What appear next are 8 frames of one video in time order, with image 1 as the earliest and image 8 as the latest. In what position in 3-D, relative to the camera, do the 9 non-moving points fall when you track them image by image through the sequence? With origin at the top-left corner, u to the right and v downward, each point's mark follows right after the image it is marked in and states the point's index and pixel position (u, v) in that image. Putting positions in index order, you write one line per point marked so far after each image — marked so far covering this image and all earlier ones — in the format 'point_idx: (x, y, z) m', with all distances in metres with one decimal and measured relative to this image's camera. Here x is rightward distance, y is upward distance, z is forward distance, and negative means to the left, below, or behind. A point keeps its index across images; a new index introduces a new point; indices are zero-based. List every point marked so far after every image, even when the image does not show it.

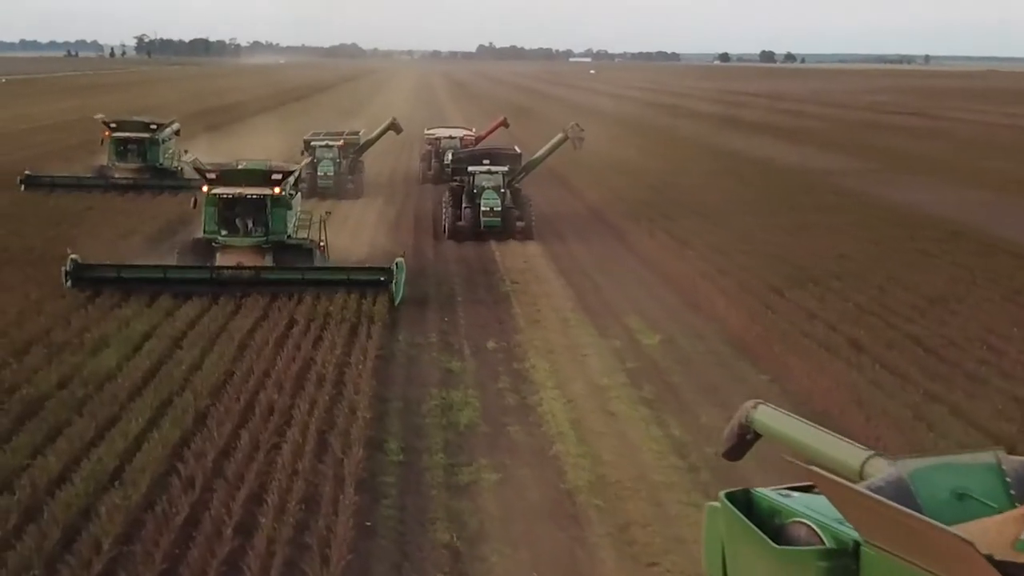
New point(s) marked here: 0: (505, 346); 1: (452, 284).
0: (-0.1, -0.5, +13.2) m
1: (-0.6, 0.0, +16.9) m
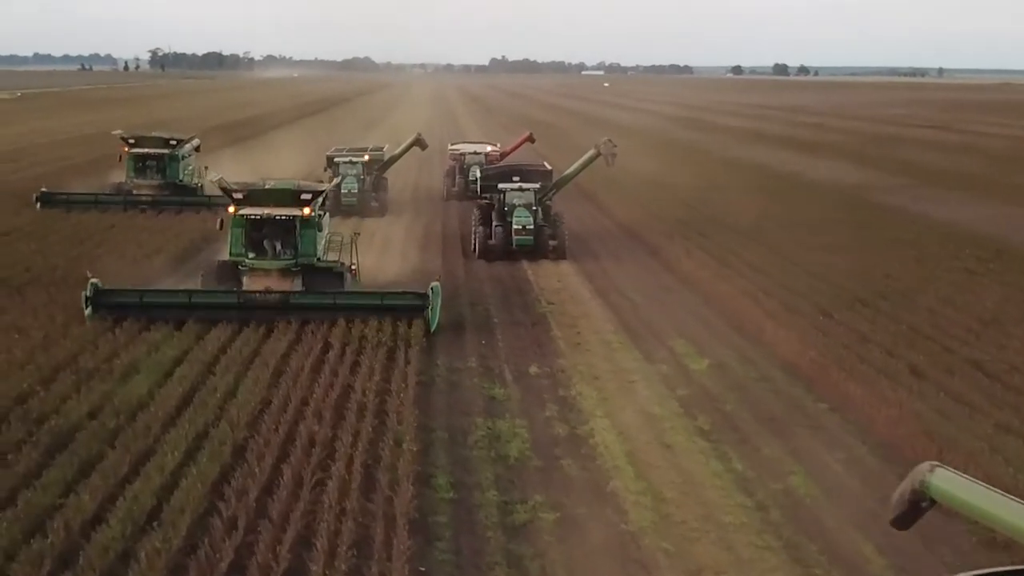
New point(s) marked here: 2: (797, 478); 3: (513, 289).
0: (+0.3, -0.7, +12.7) m
1: (-0.2, -0.2, +16.4) m
2: (+1.7, -1.1, +9.4) m
3: (0.0, 0.0, +17.6) m
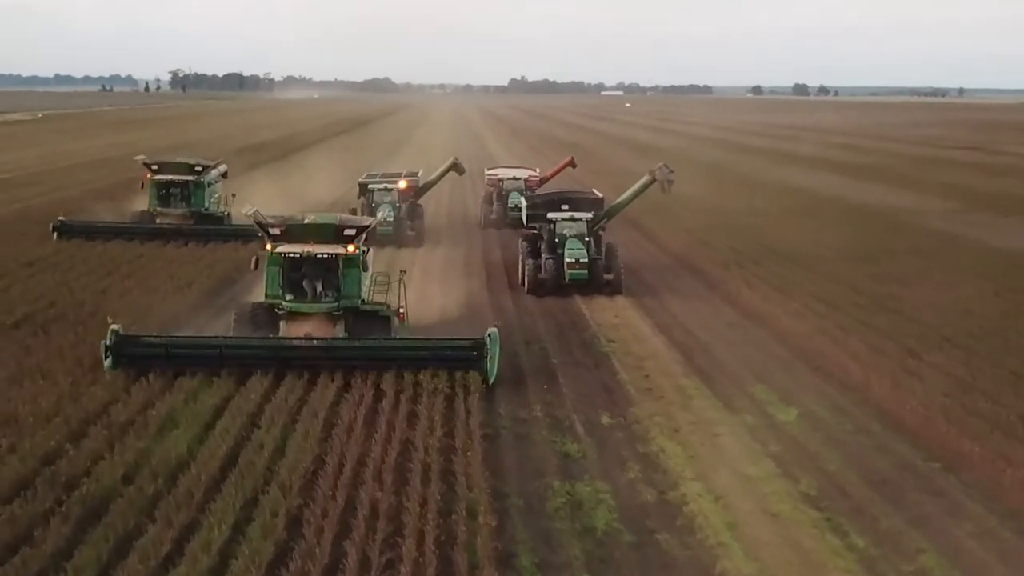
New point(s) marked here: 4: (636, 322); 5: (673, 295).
0: (+0.8, -1.0, +11.6) m
1: (+0.3, -0.5, +15.3) m
2: (+2.1, -1.4, +8.3) m
3: (+0.6, -0.4, +16.5) m
4: (+1.3, -0.4, +16.5) m
5: (+1.8, -0.1, +18.0) m
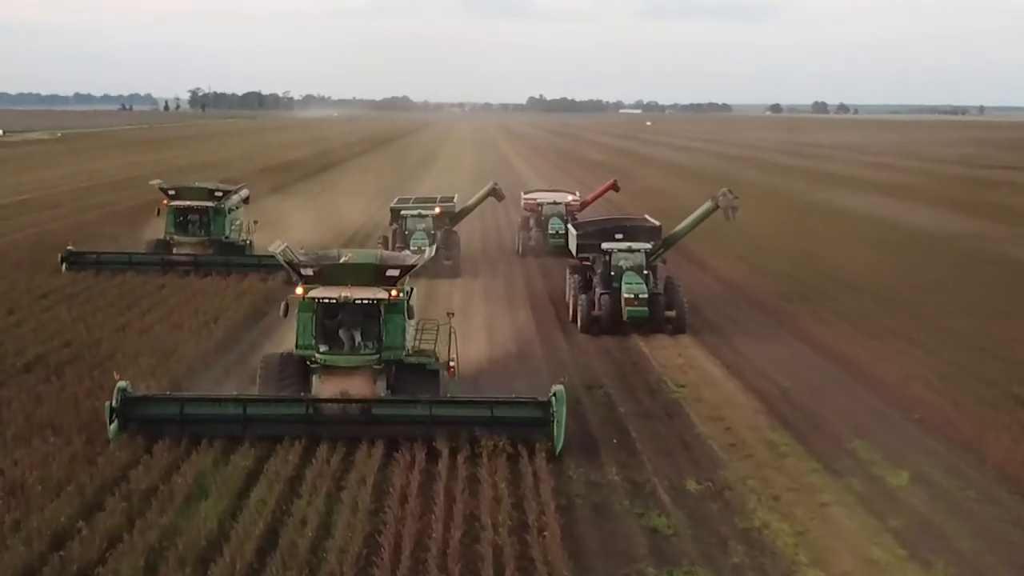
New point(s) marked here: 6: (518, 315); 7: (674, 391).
0: (+1.3, -1.3, +10.2) m
1: (+0.8, -0.9, +13.9) m
2: (+2.6, -1.6, +6.8) m
3: (+1.1, -0.8, +15.1) m
4: (+1.8, -0.7, +15.1) m
5: (+2.4, -0.5, +16.6) m
6: (+0.1, -0.3, +18.6) m
7: (+1.4, -0.9, +13.9) m
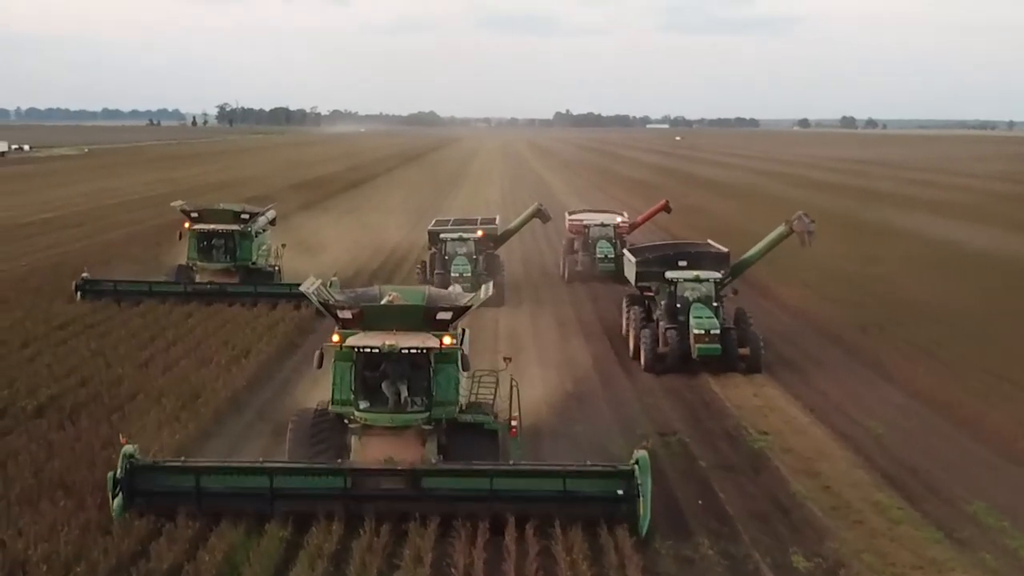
0: (+1.7, -1.5, +8.7) m
1: (+1.3, -1.2, +12.5) m
2: (+3.0, -1.9, +5.4) m
3: (+1.7, -1.0, +13.7) m
4: (+2.3, -1.0, +13.6) m
5: (+2.9, -0.8, +15.2) m
6: (+0.7, -0.7, +17.2) m
7: (+1.9, -1.2, +12.5) m
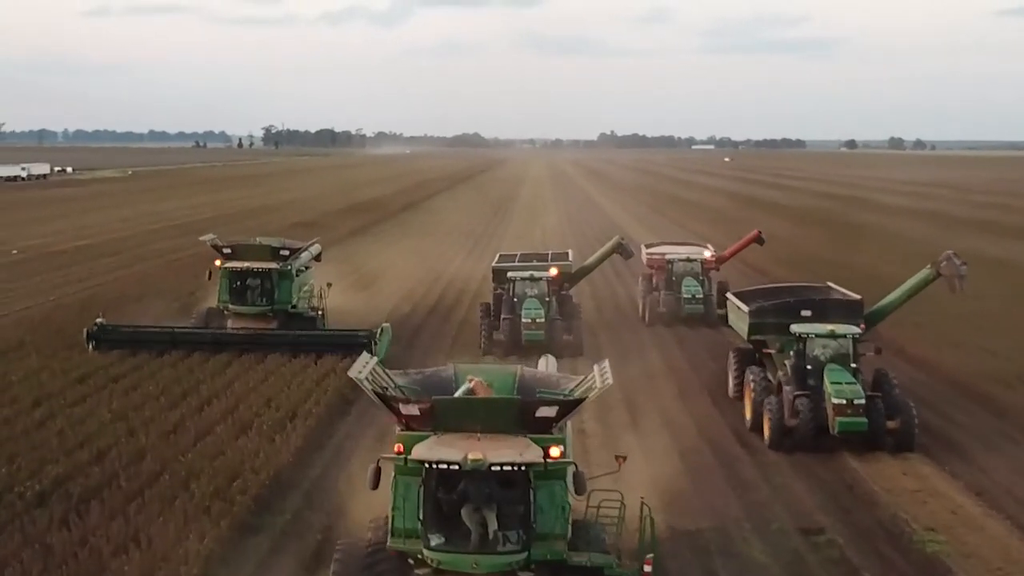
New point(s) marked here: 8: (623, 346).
0: (+2.3, -1.9, +6.2) m
1: (+2.0, -1.6, +10.0) m
2: (+3.4, -2.2, +2.7) m
3: (+2.4, -1.5, +11.1) m
4: (+3.0, -1.5, +11.0) m
5: (+3.7, -1.2, +12.6) m
6: (+1.5, -1.1, +14.6) m
7: (+2.6, -1.6, +9.9) m
8: (+1.3, -0.7, +18.9) m
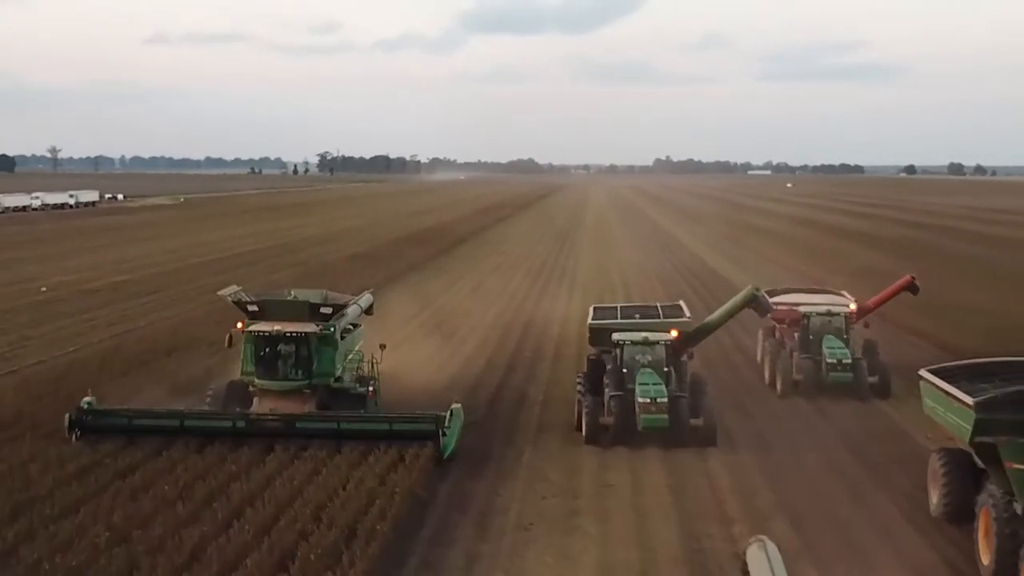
0: (+2.8, -2.3, +2.1) m
1: (+2.7, -2.0, +5.9) m
2: (+3.8, -2.5, -1.4) m
3: (+3.0, -1.9, +7.0) m
4: (+3.7, -1.9, +6.9) m
5: (+4.4, -1.7, +8.4) m
6: (+2.3, -1.7, +10.6) m
7: (+3.2, -2.0, +5.8) m
8: (+2.3, -1.3, +14.8) m
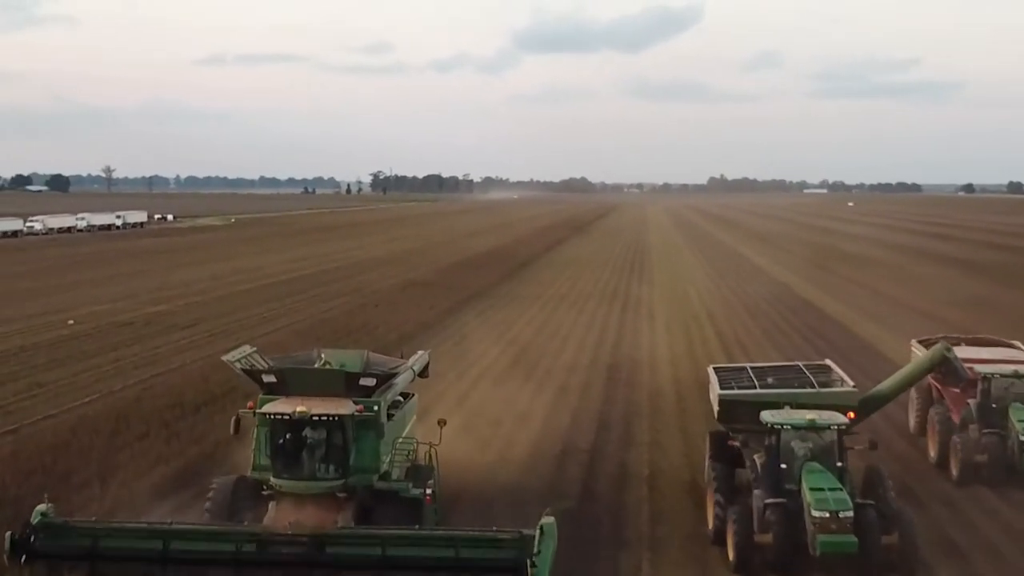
0: (+3.1, -2.5, -1.7) m
1: (+3.1, -2.3, +2.2) m
2: (+4.0, -2.7, -5.1) m
3: (+3.5, -2.3, +3.3) m
4: (+4.2, -2.3, +3.2) m
5: (+4.9, -2.1, +4.7) m
6: (+2.8, -2.0, +6.9) m
7: (+3.6, -2.4, +2.1) m
8: (+3.0, -1.7, +11.1) m
